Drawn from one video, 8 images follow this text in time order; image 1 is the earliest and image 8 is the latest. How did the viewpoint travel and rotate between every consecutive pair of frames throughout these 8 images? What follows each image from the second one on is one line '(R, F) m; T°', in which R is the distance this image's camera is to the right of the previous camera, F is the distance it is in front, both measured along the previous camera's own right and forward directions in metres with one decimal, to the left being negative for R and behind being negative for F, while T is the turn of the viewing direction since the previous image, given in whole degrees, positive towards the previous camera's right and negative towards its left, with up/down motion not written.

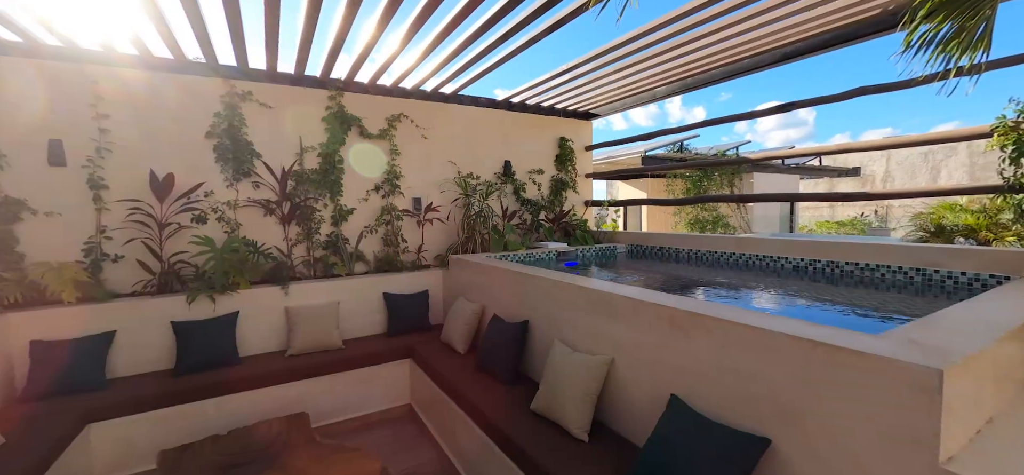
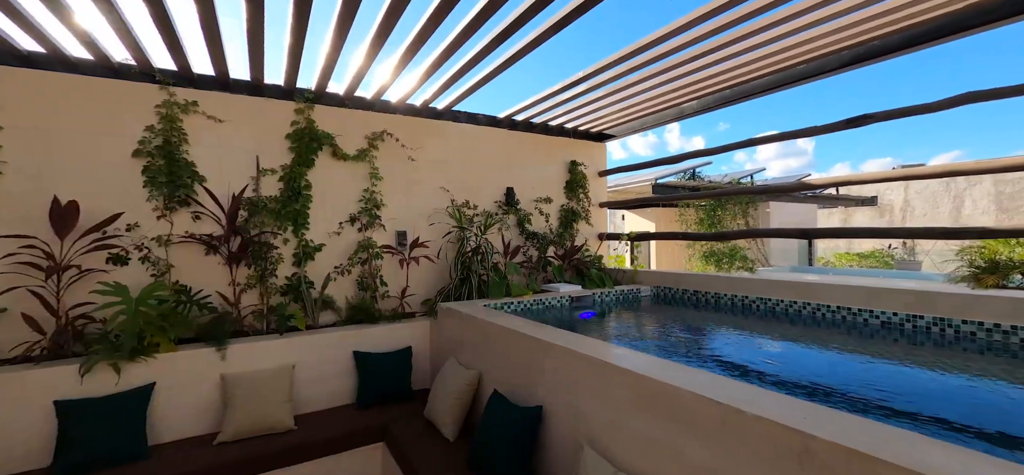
(-0.1, +0.9) m; 0°
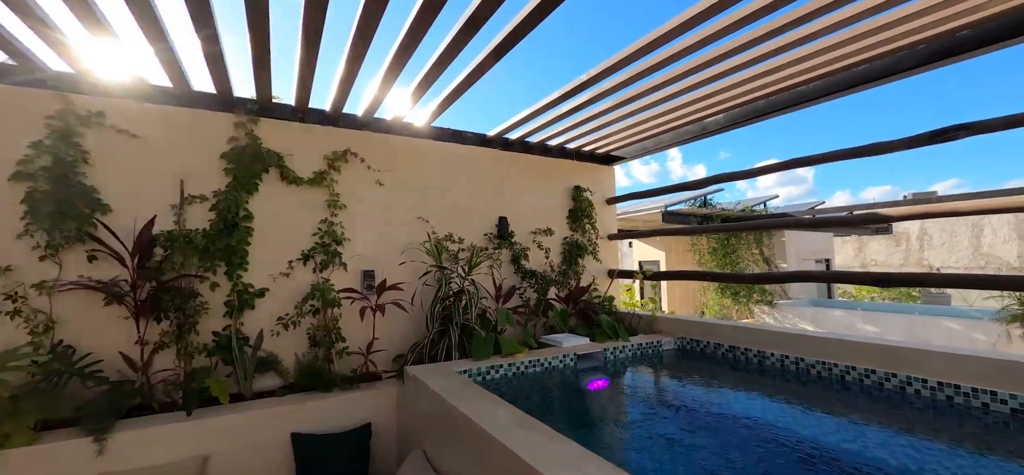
(+0.1, +0.8) m; 0°
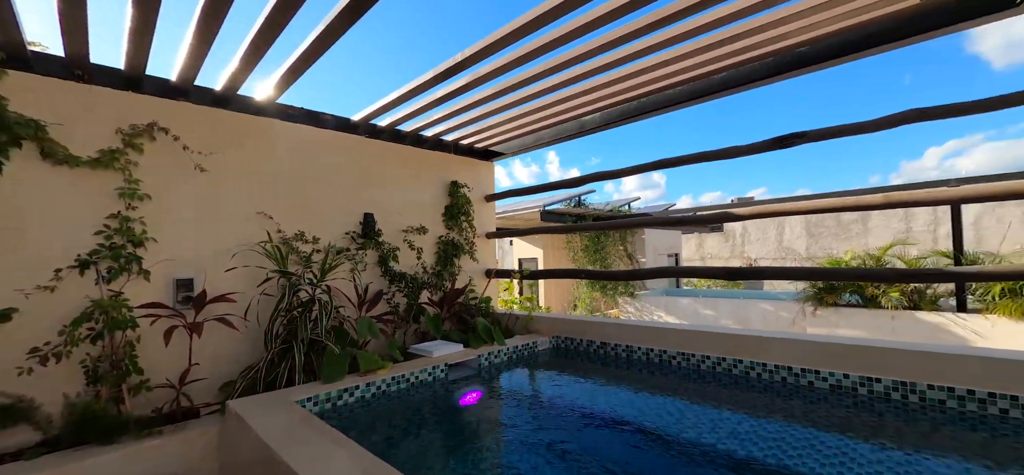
(+0.2, +0.2) m; +16°
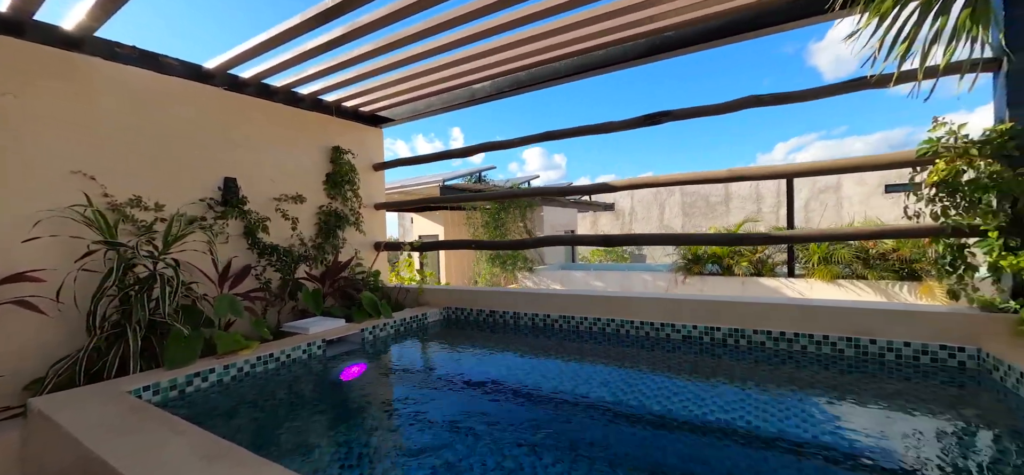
(+0.2, 0.0) m; +12°
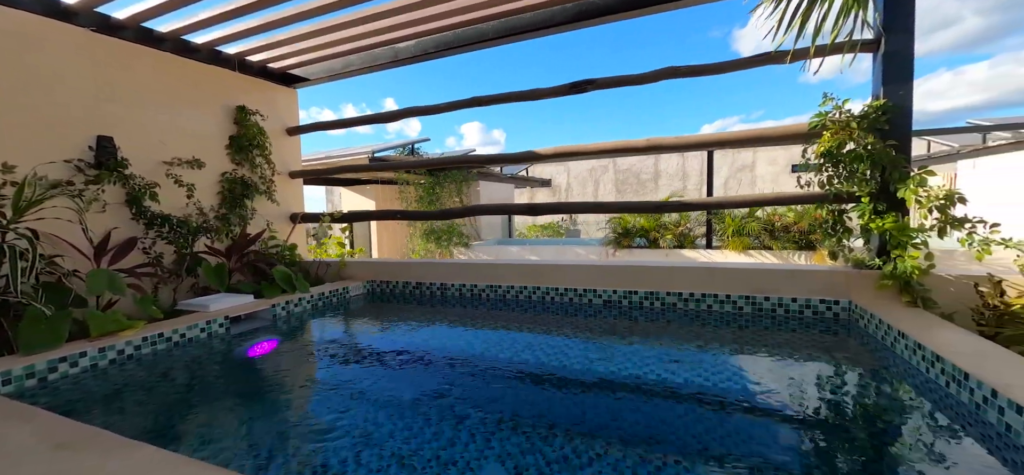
(+0.1, 0.0) m; +8°
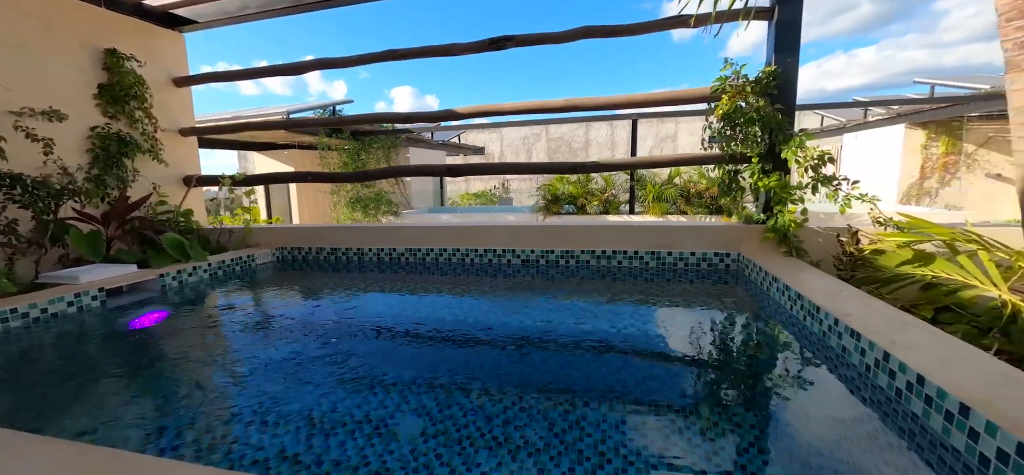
(+0.2, 0.0) m; +8°
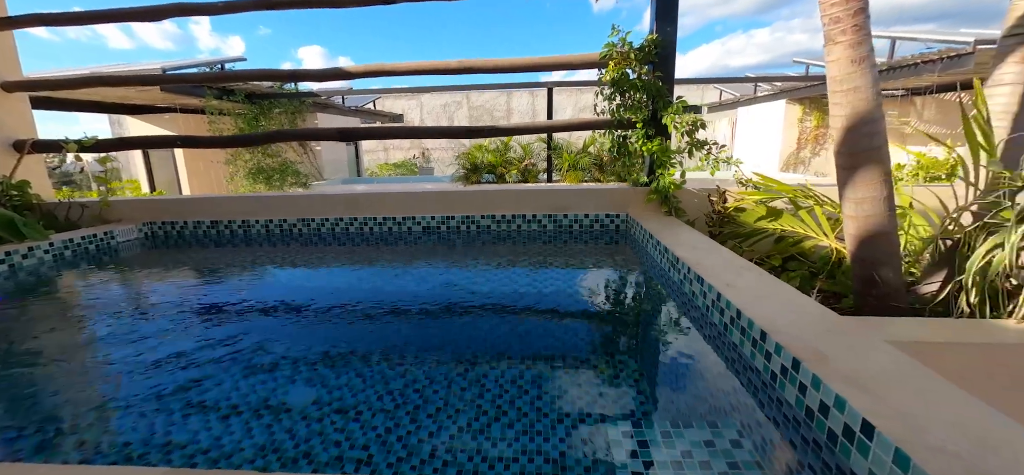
(+0.2, 0.0) m; +9°
